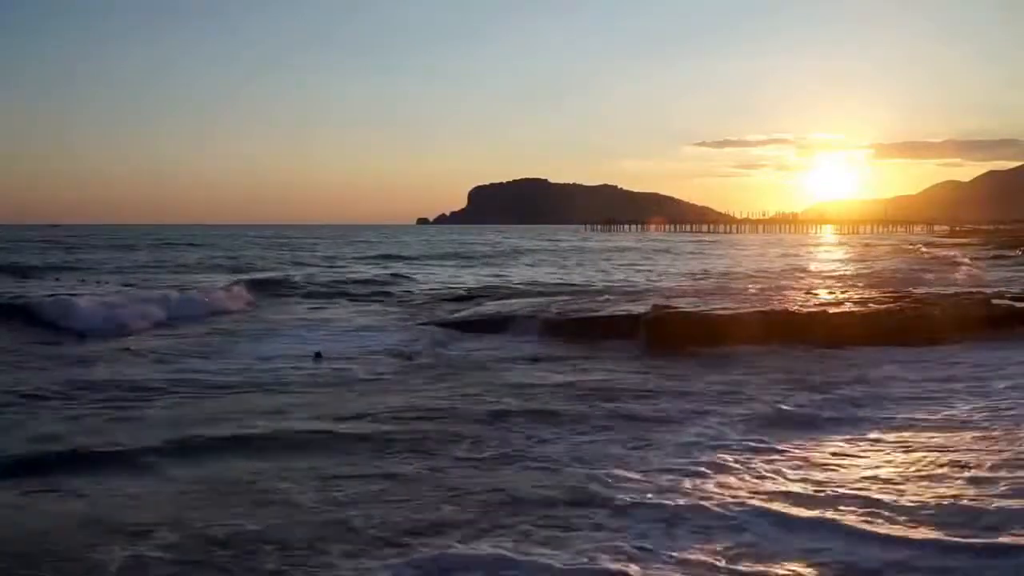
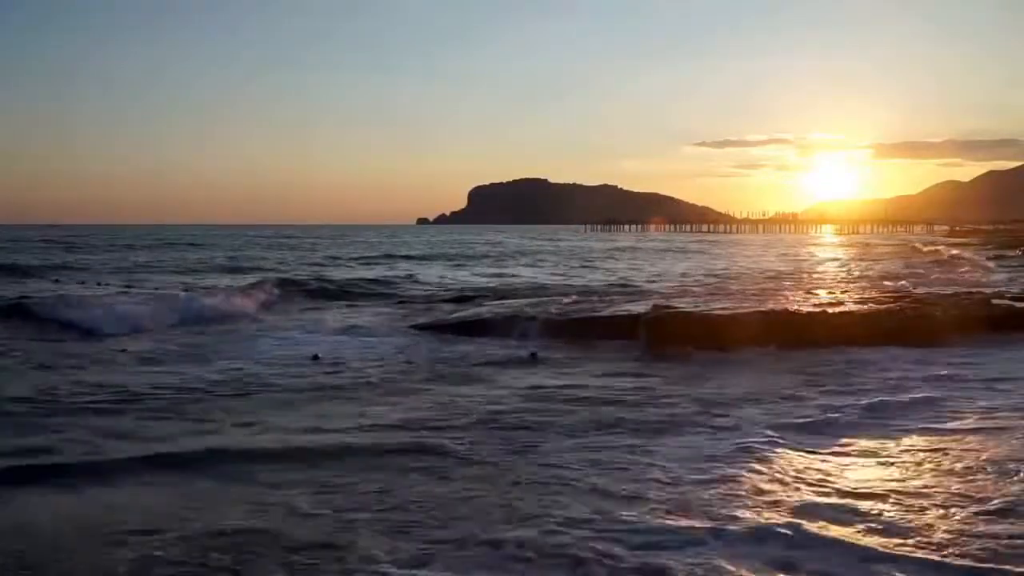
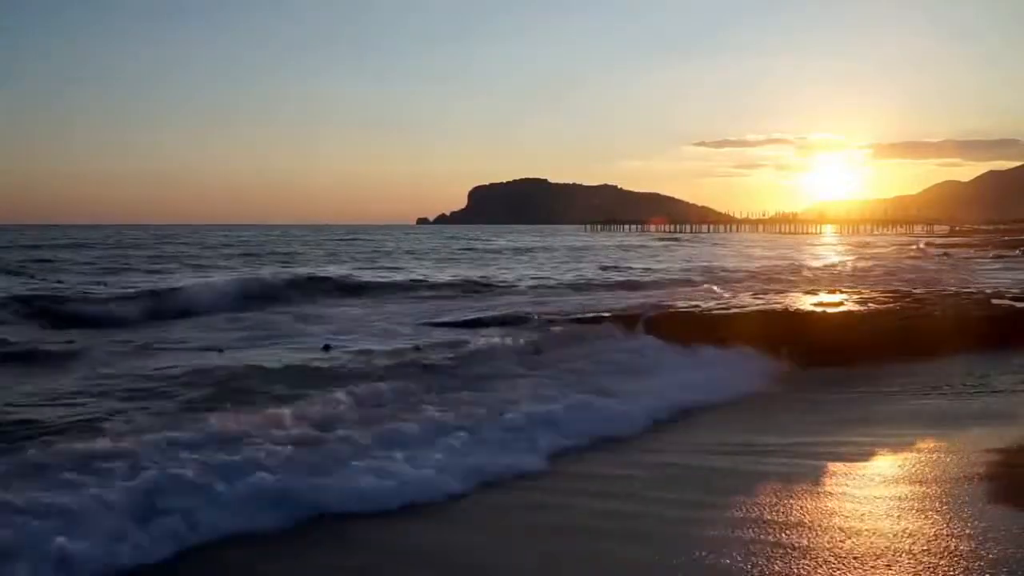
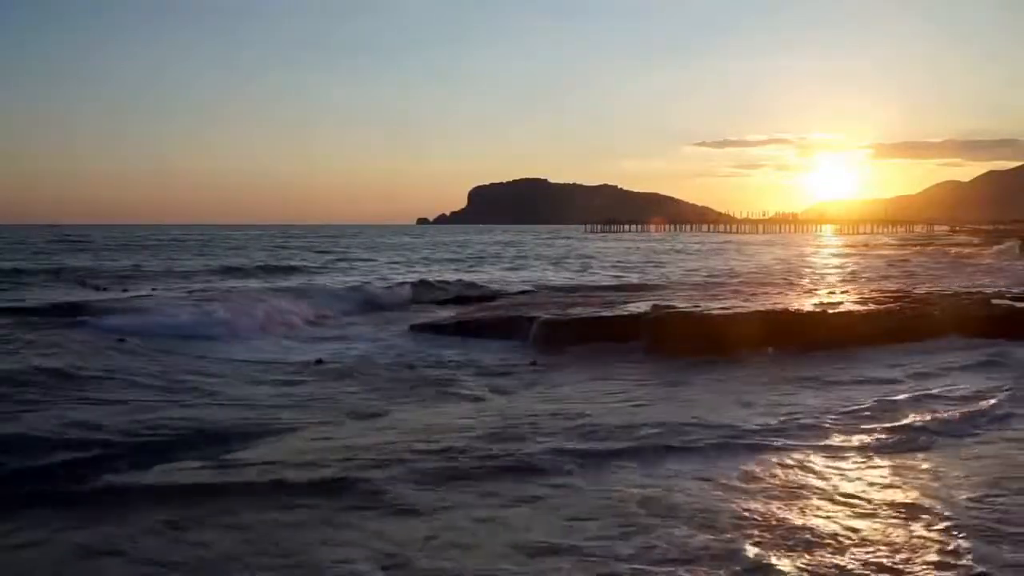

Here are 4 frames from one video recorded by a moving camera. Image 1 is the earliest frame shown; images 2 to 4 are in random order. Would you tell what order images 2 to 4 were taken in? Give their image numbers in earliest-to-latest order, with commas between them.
2, 4, 3
